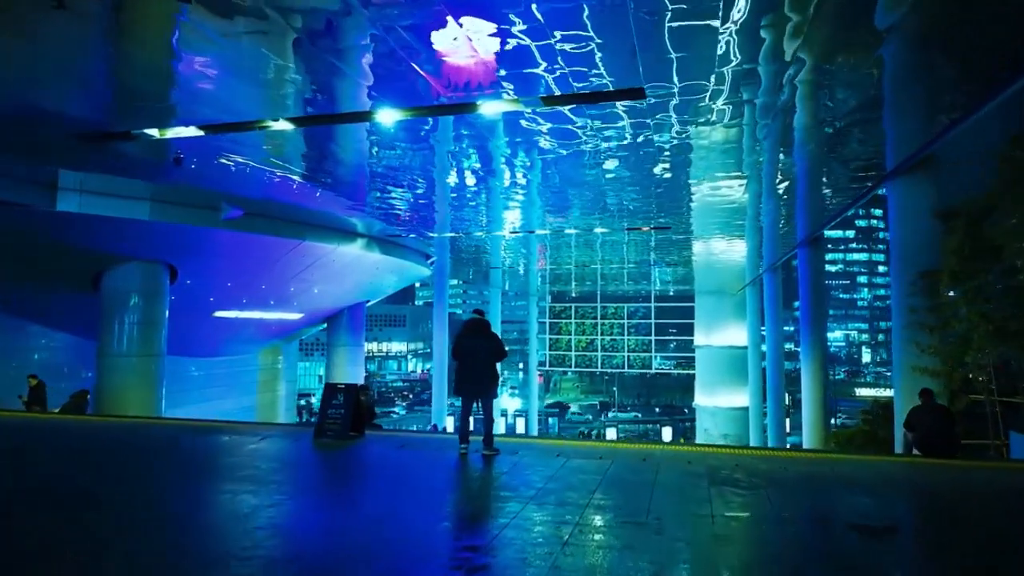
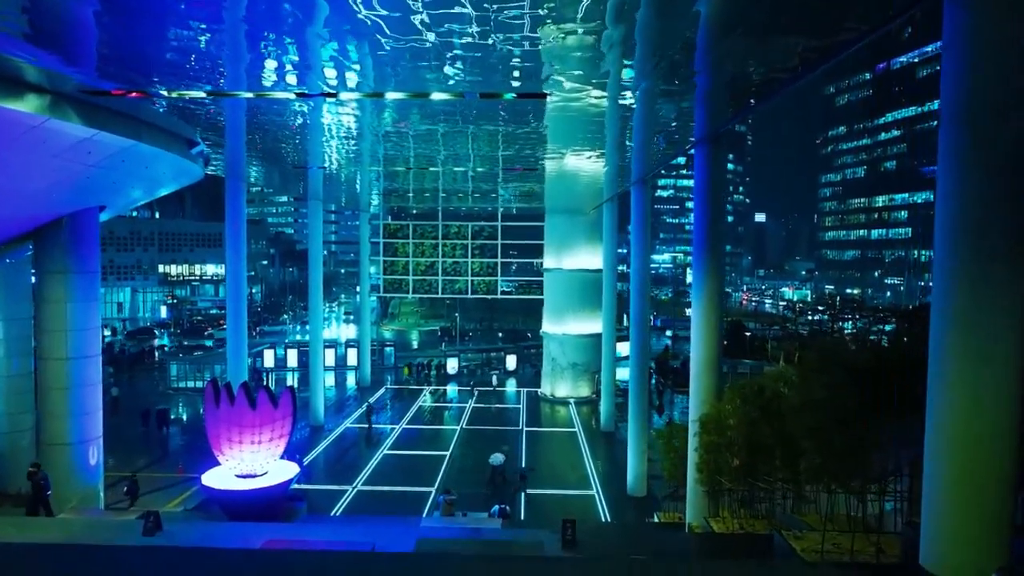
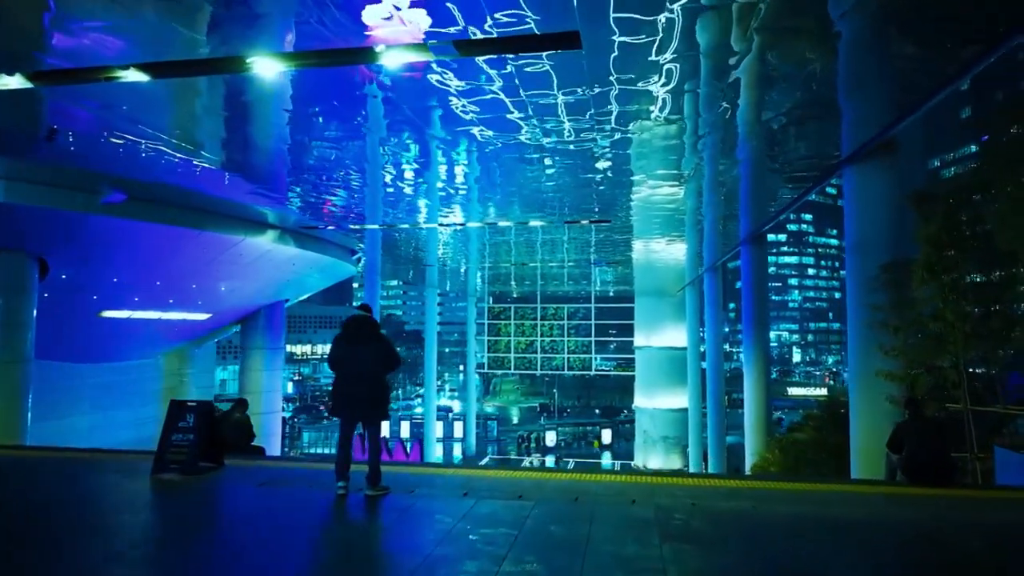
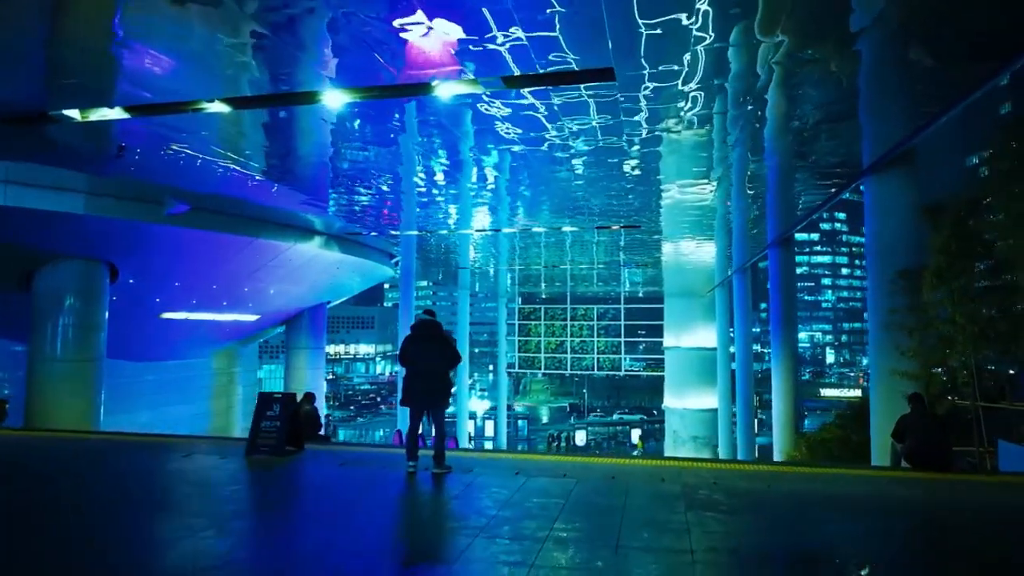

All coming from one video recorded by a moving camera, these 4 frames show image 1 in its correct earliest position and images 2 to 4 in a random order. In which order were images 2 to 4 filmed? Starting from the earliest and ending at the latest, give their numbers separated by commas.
4, 3, 2
